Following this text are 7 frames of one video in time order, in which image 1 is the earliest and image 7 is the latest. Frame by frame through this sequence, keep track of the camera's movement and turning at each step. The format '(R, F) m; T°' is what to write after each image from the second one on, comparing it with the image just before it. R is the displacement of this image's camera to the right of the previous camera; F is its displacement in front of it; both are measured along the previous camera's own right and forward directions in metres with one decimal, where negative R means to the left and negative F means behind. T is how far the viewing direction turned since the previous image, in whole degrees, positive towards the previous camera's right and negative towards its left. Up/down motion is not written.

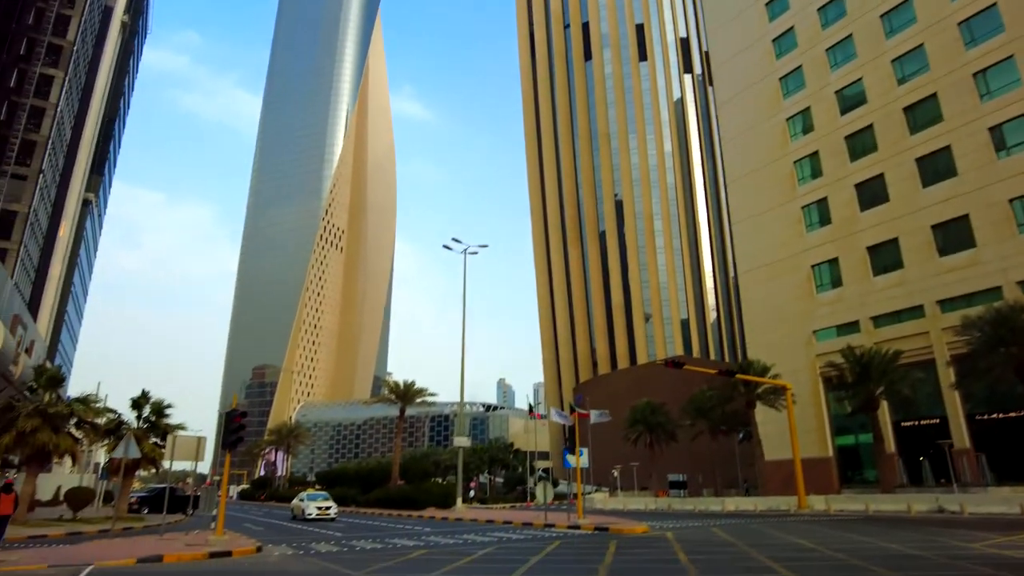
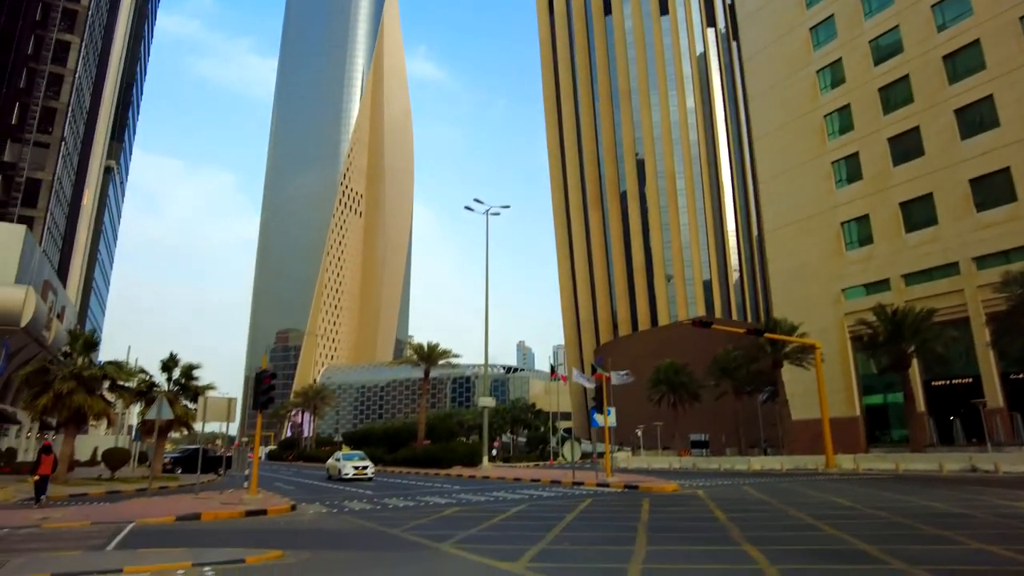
(-0.3, +0.3) m; -2°
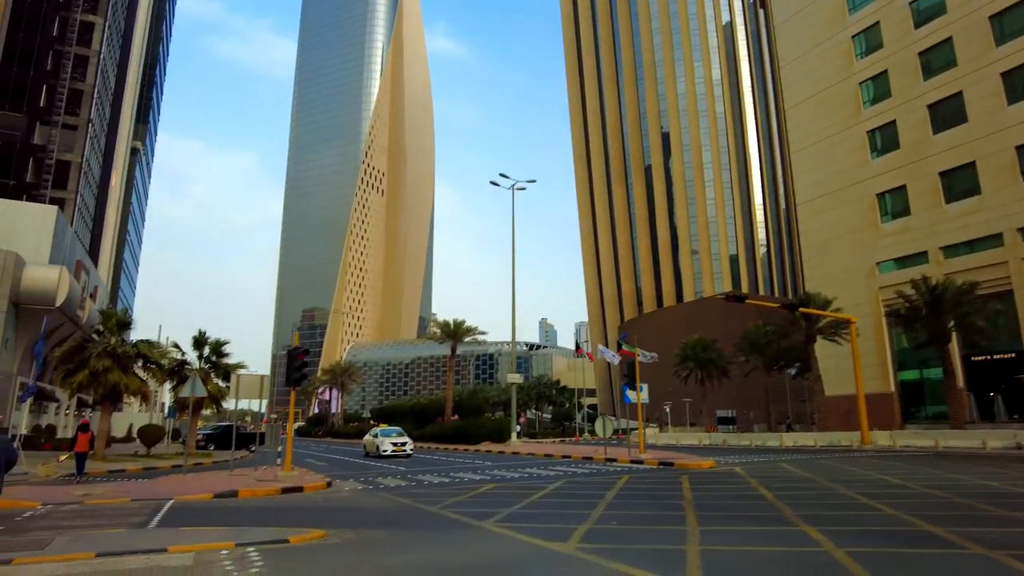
(-0.3, +0.4) m; -2°
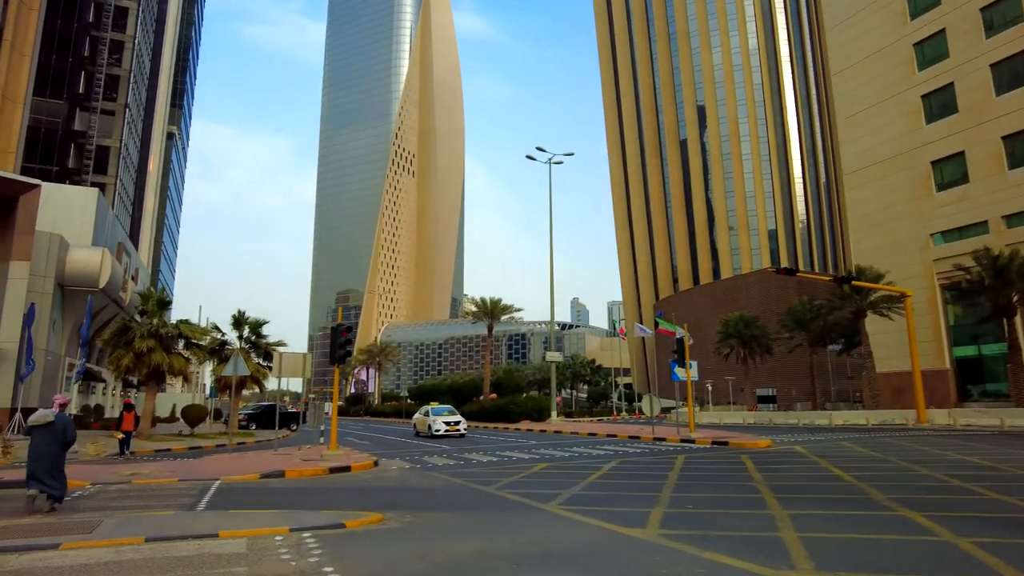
(-0.4, +0.7) m; -3°
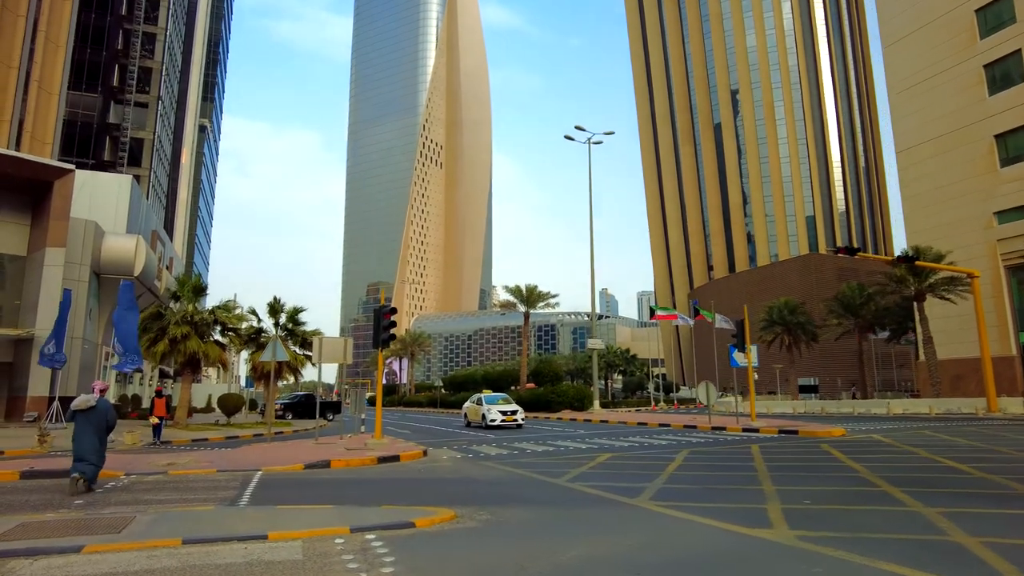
(-0.6, +1.2) m; -2°
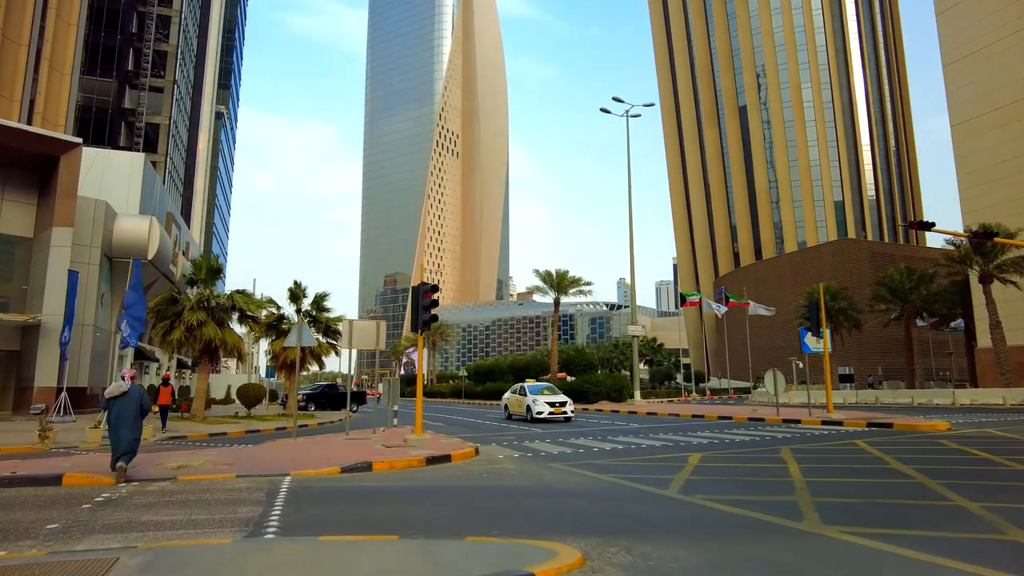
(-0.9, +2.0) m; -1°
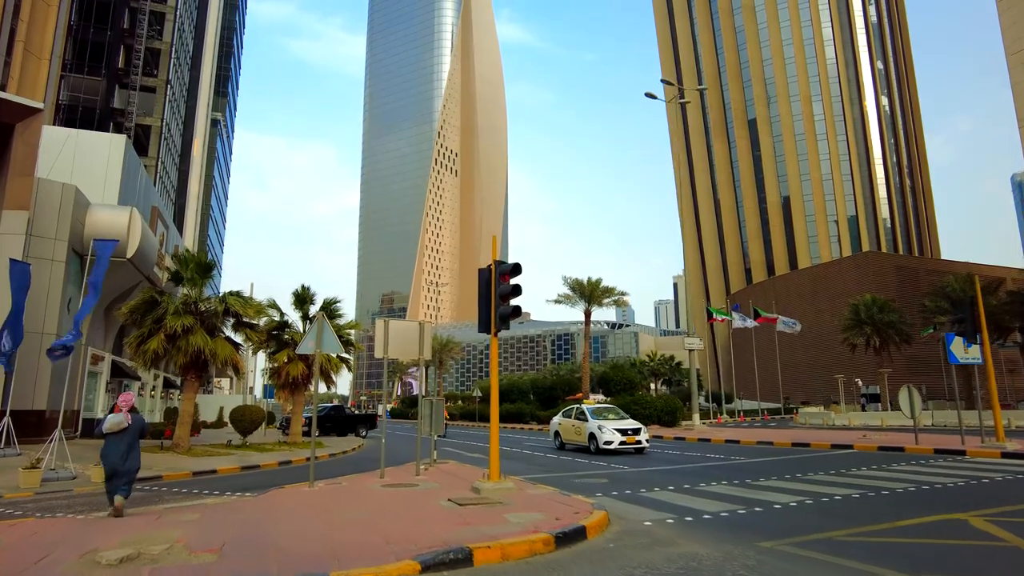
(-1.8, +4.2) m; 0°
